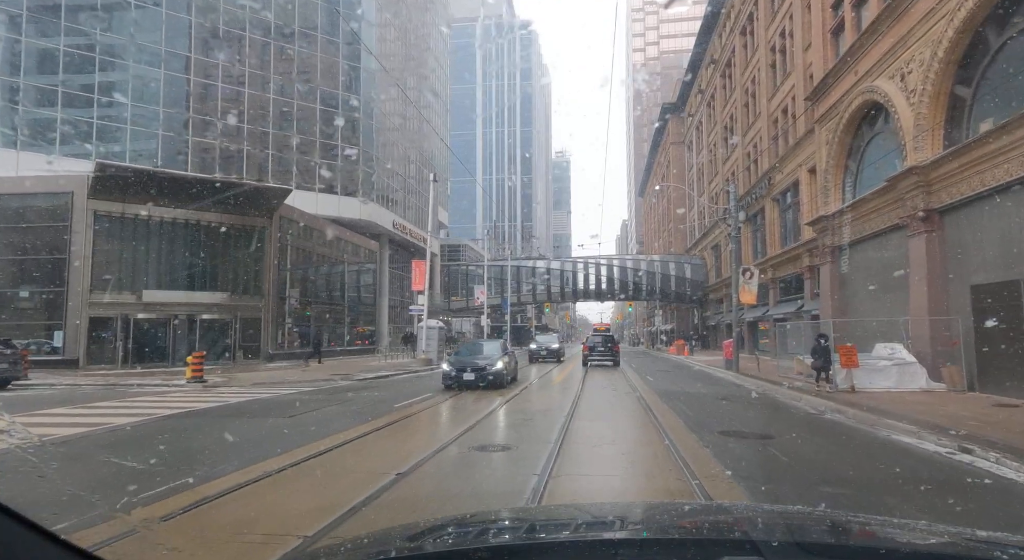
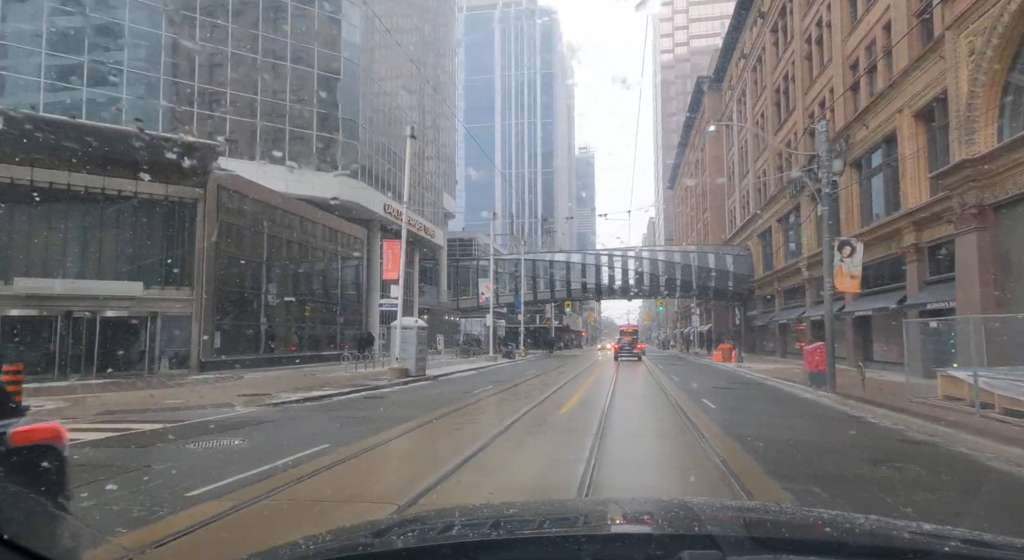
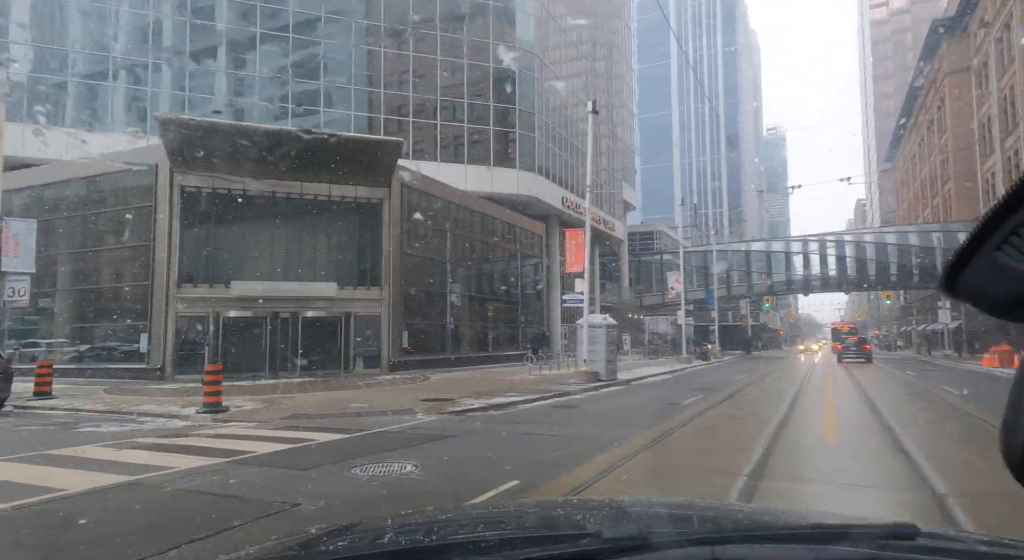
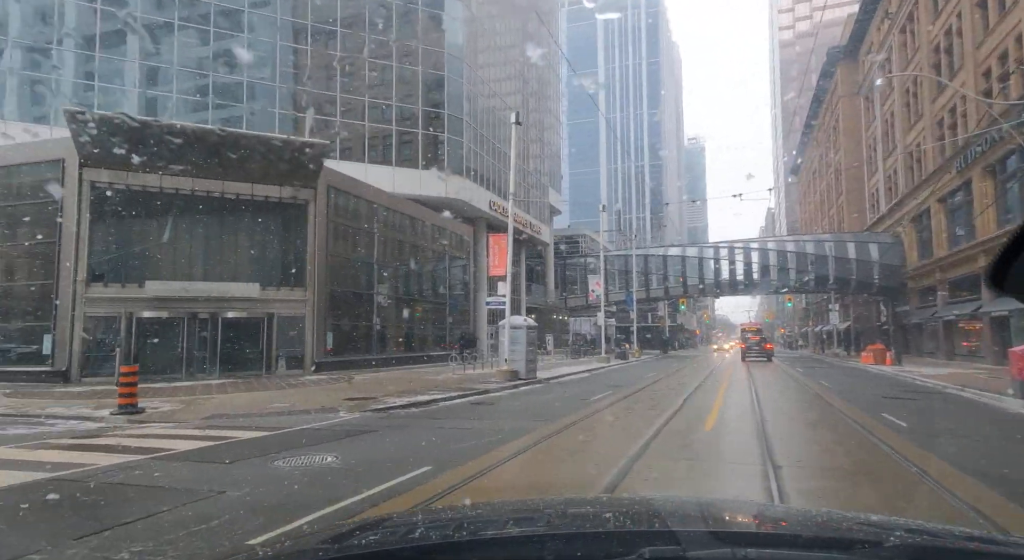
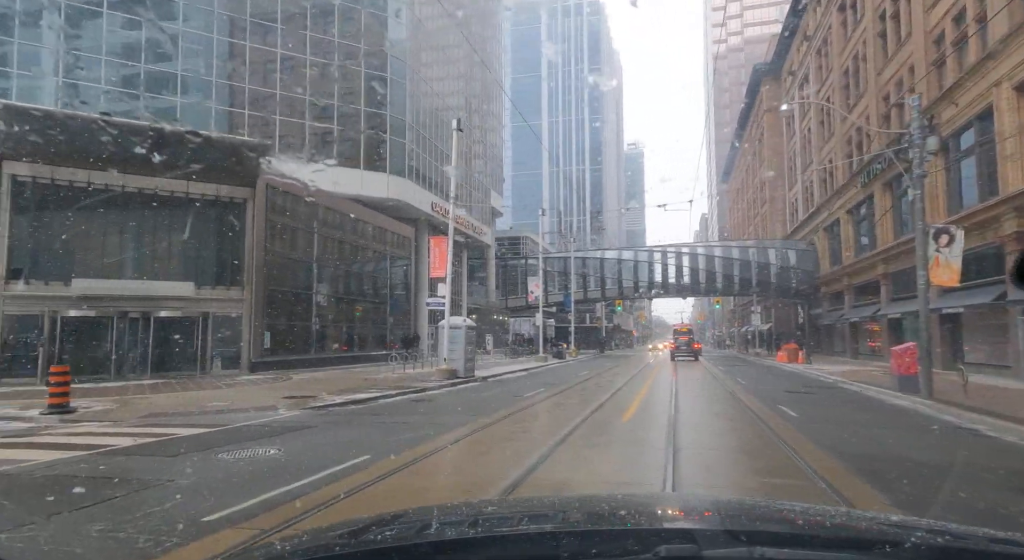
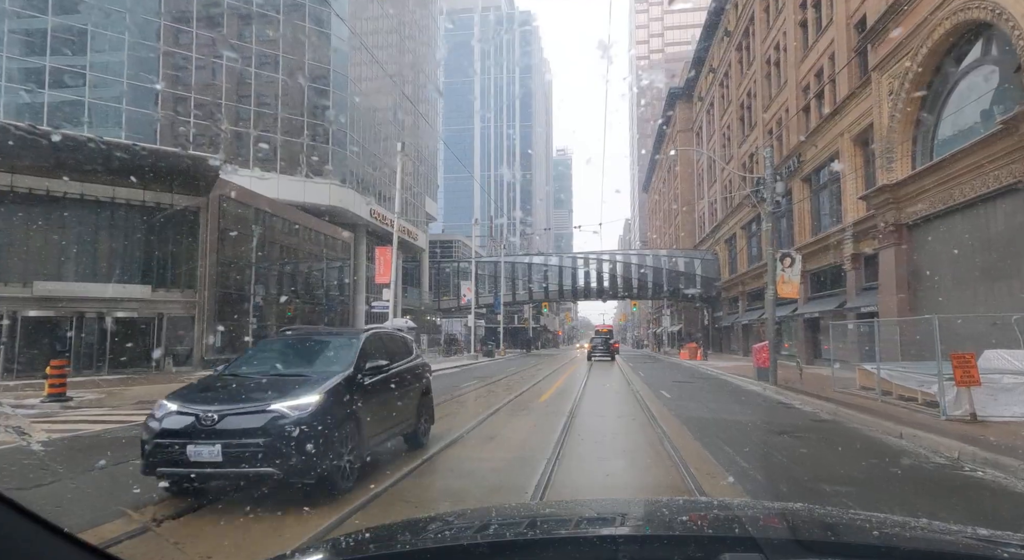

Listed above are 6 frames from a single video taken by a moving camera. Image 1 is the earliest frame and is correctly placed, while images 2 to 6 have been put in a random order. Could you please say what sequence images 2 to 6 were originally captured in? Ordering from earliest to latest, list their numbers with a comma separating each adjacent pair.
6, 2, 5, 4, 3
